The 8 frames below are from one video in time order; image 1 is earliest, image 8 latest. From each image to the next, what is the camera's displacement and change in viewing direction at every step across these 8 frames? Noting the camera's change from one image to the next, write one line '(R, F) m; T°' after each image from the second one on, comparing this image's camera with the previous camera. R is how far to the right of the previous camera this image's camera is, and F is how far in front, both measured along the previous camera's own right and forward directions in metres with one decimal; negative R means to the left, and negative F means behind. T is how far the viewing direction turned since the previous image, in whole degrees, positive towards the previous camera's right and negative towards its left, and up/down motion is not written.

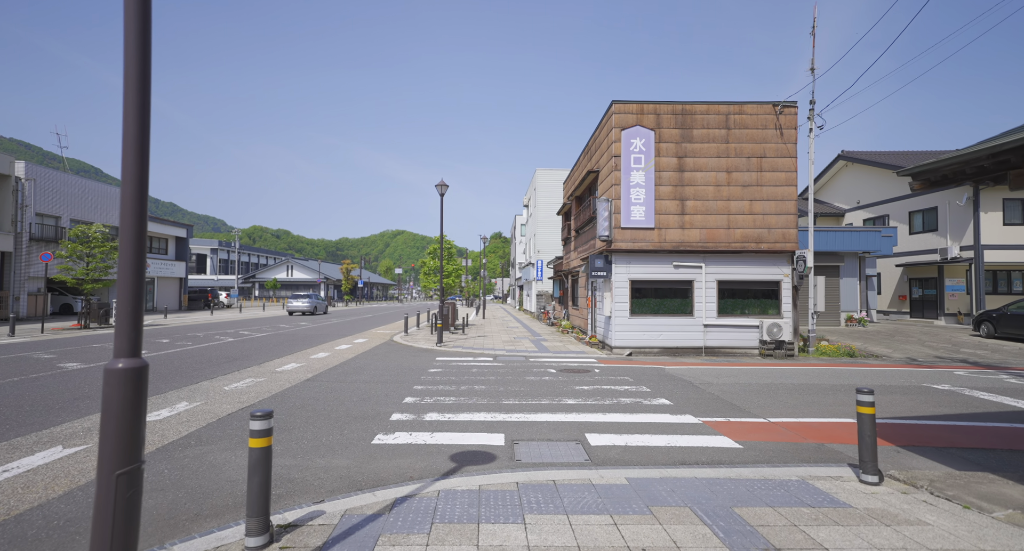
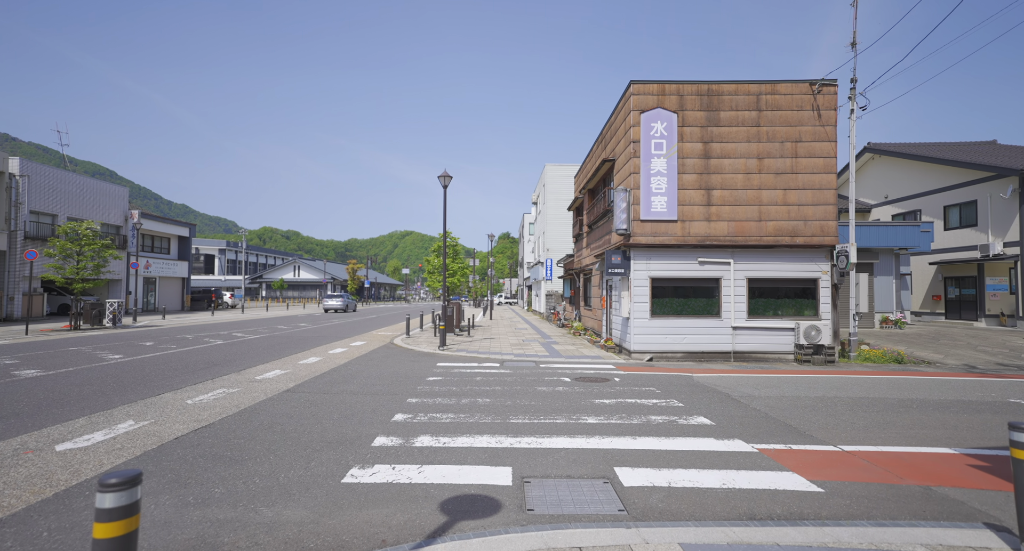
(0.0, +1.3) m; -1°
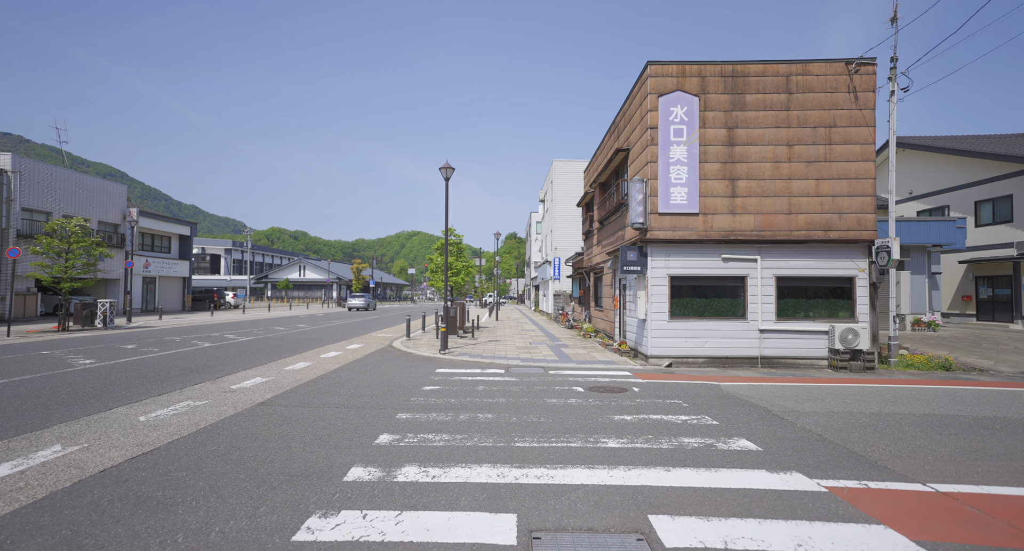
(0.0, +1.1) m; -1°
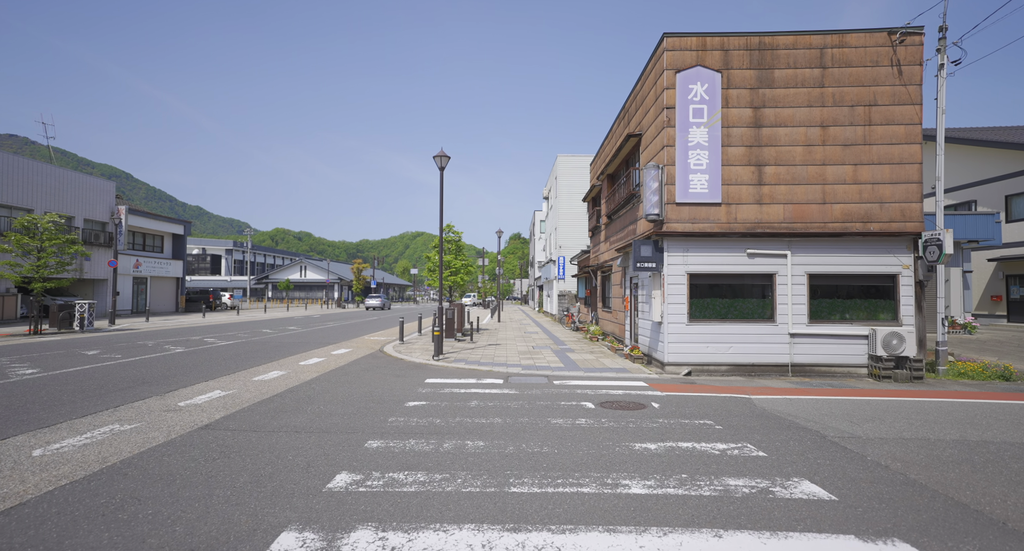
(+0.1, +1.4) m; 0°
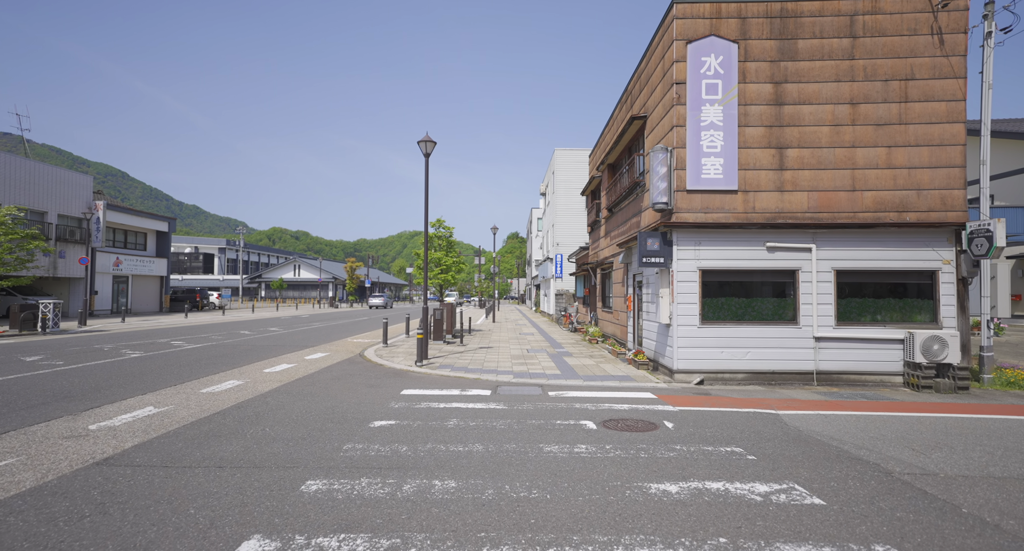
(+0.2, +1.3) m; 0°
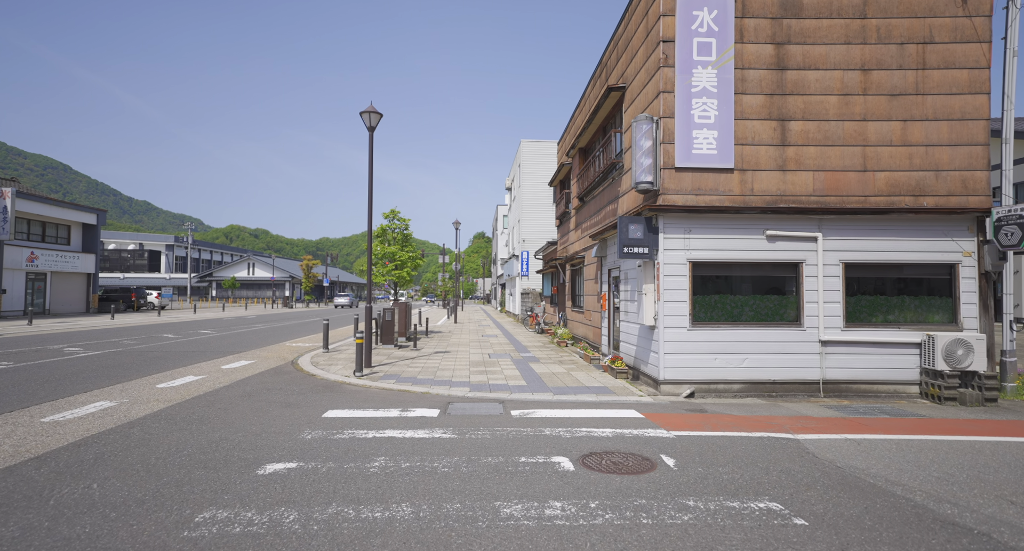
(+0.2, +1.8) m; +4°
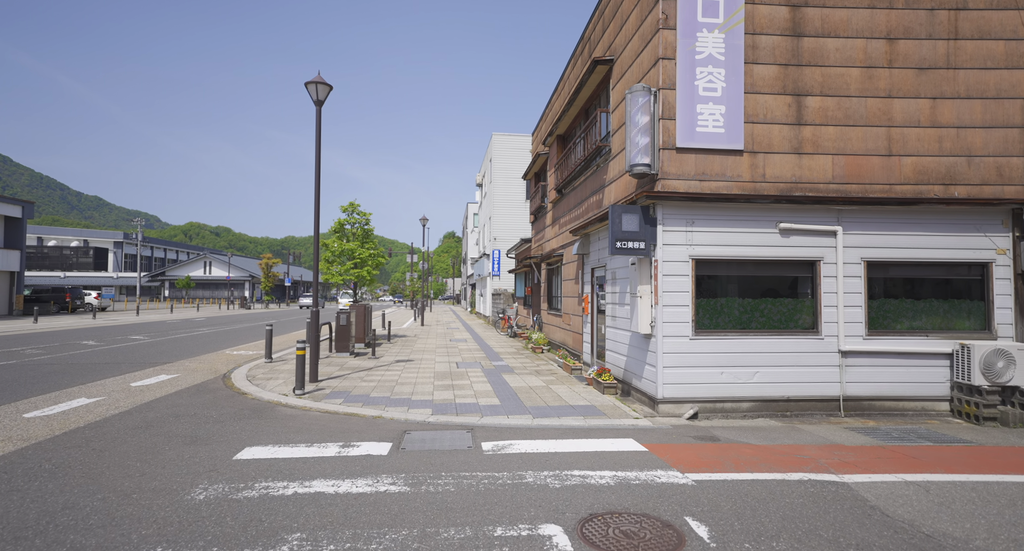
(0.0, +1.5) m; +3°
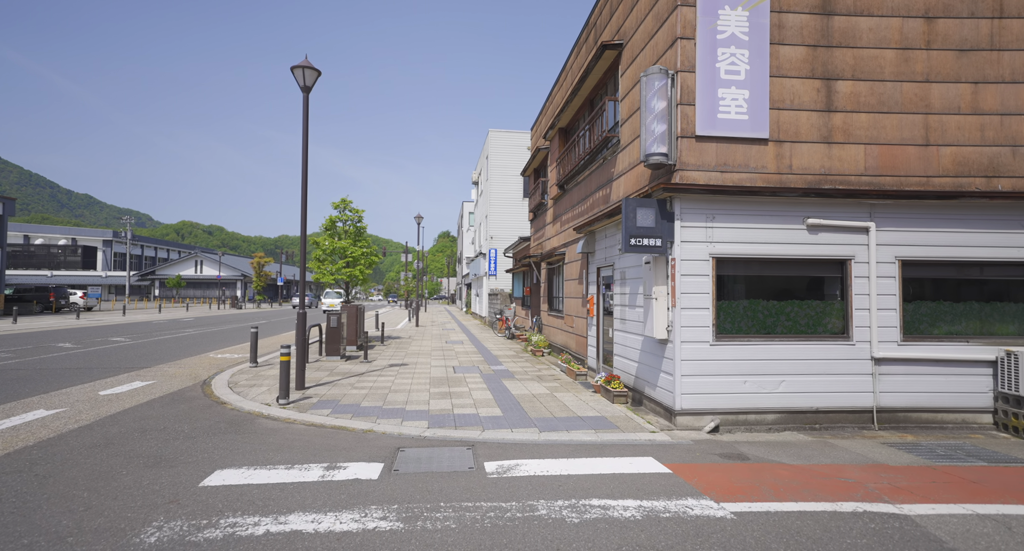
(-0.1, +0.7) m; +1°
